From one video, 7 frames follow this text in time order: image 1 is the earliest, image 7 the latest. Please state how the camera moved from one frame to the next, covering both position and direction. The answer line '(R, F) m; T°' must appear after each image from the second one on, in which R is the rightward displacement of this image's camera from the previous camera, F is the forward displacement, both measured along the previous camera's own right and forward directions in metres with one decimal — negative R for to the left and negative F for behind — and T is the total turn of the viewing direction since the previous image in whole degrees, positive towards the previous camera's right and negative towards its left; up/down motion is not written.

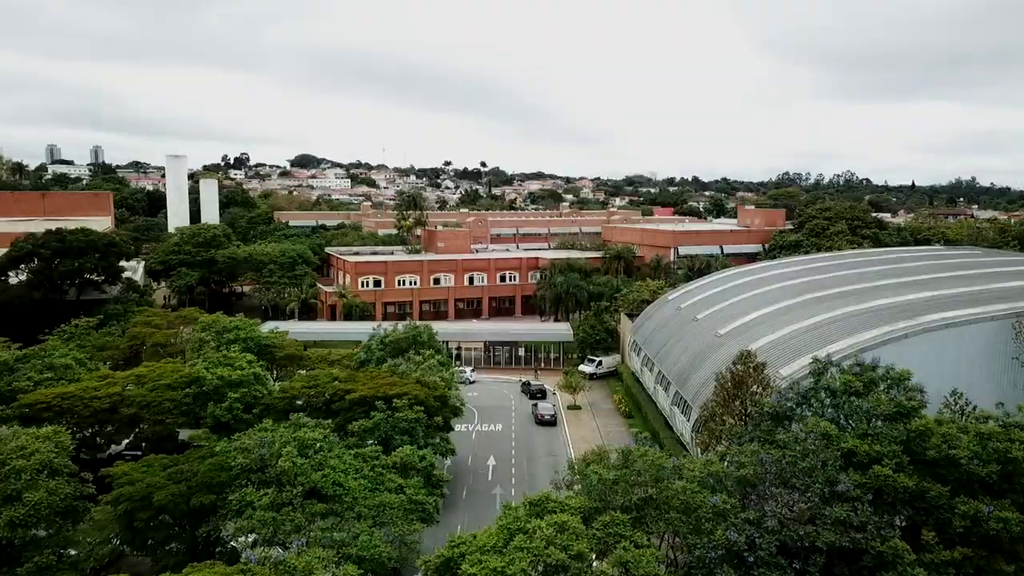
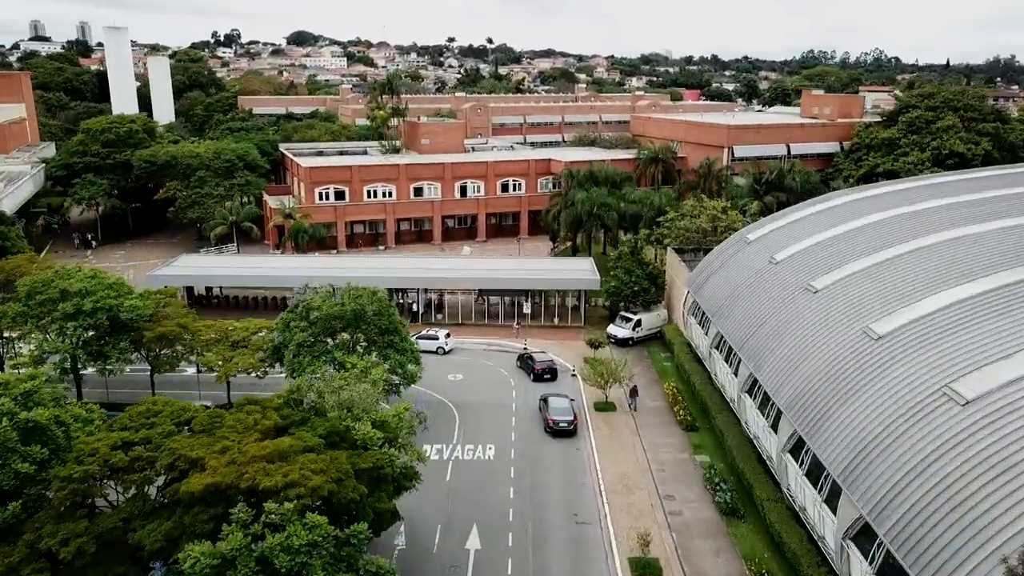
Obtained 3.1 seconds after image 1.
(+0.4, +17.5) m; -1°
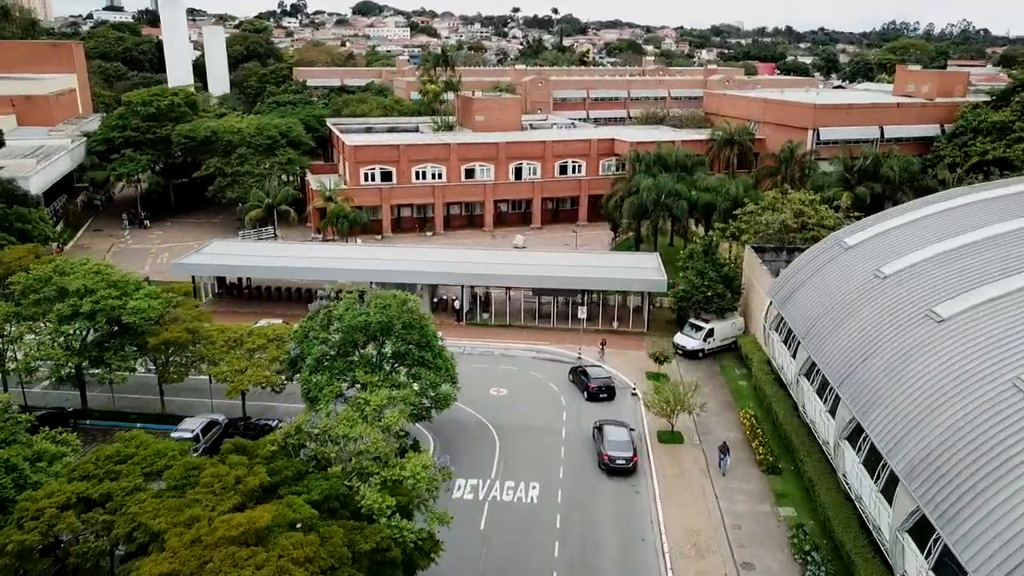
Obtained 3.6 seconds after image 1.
(+0.2, +4.5) m; -4°
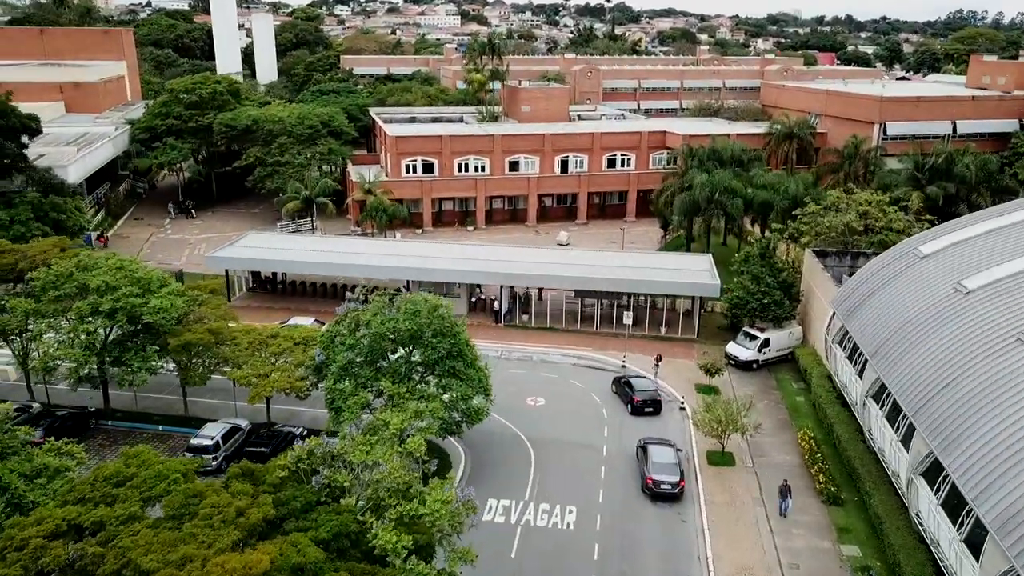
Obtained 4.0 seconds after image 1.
(+0.2, +1.9) m; -3°
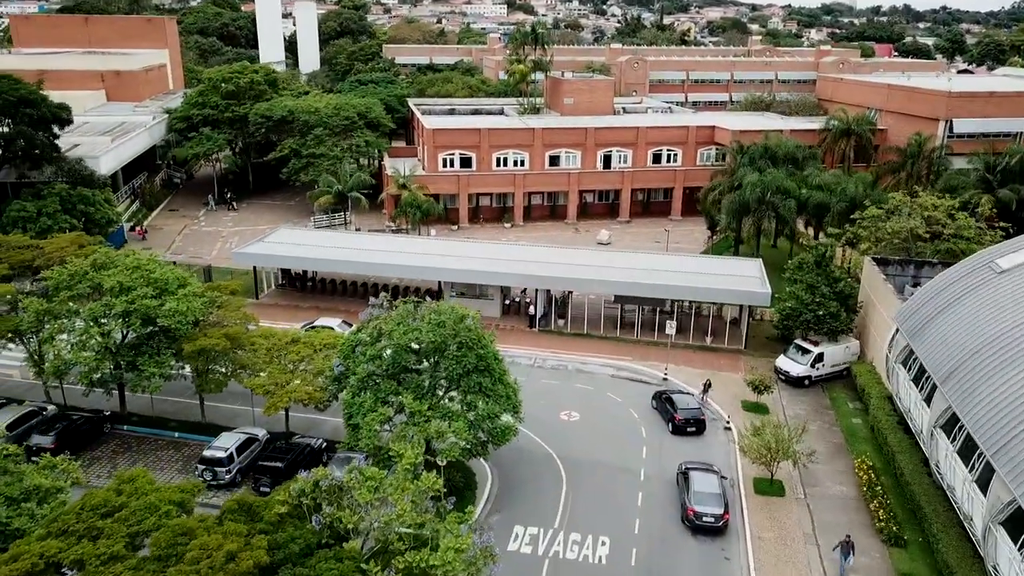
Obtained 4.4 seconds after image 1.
(+0.2, +1.8) m; -3°
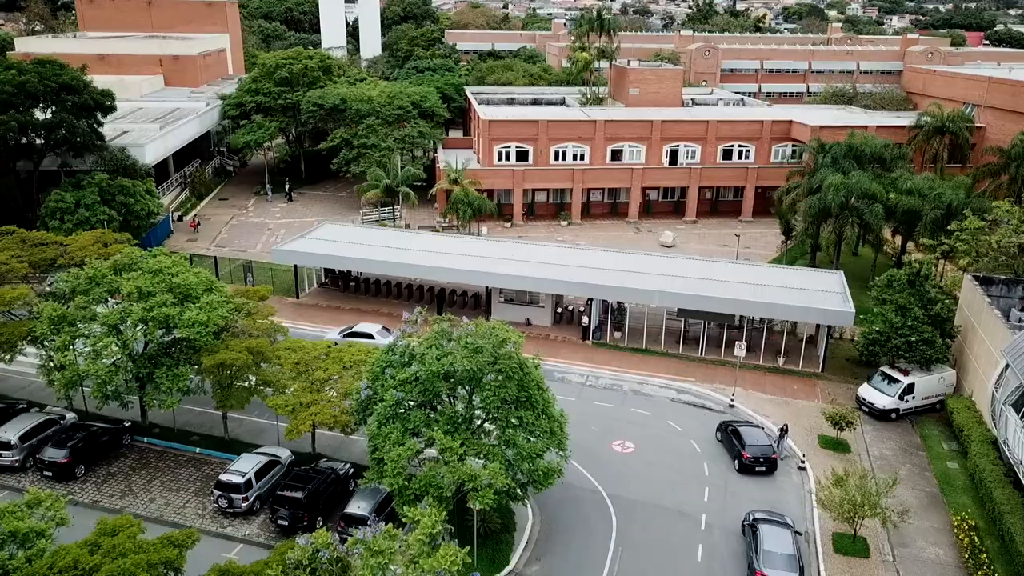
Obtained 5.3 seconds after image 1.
(+0.3, +2.7) m; -4°
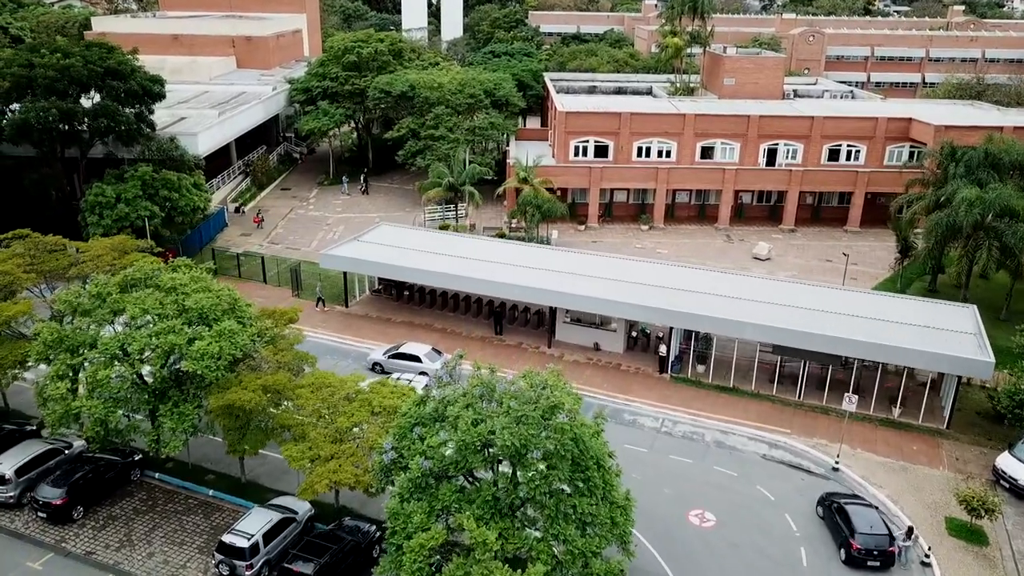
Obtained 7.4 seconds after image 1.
(+0.4, +4.0) m; -6°
